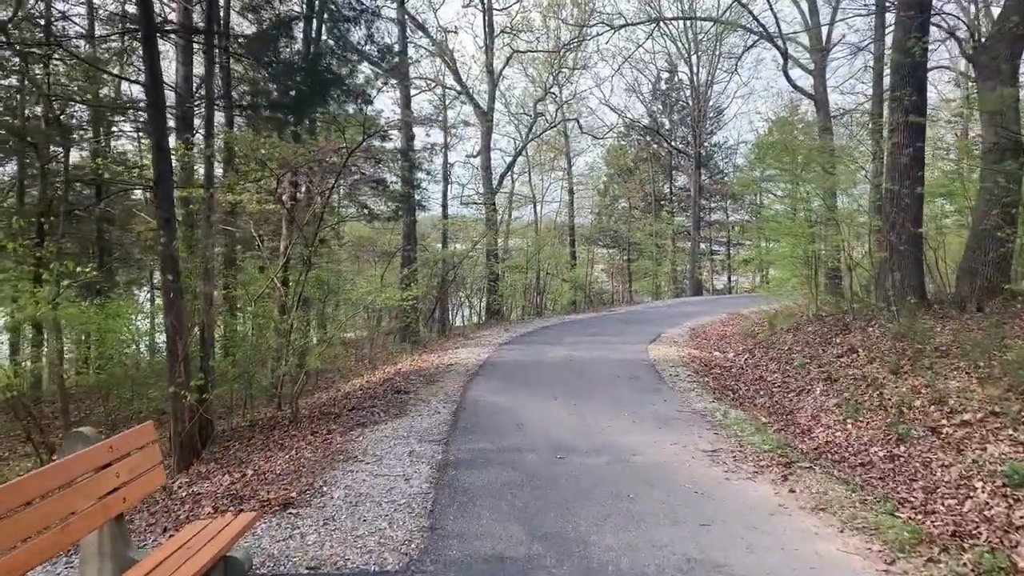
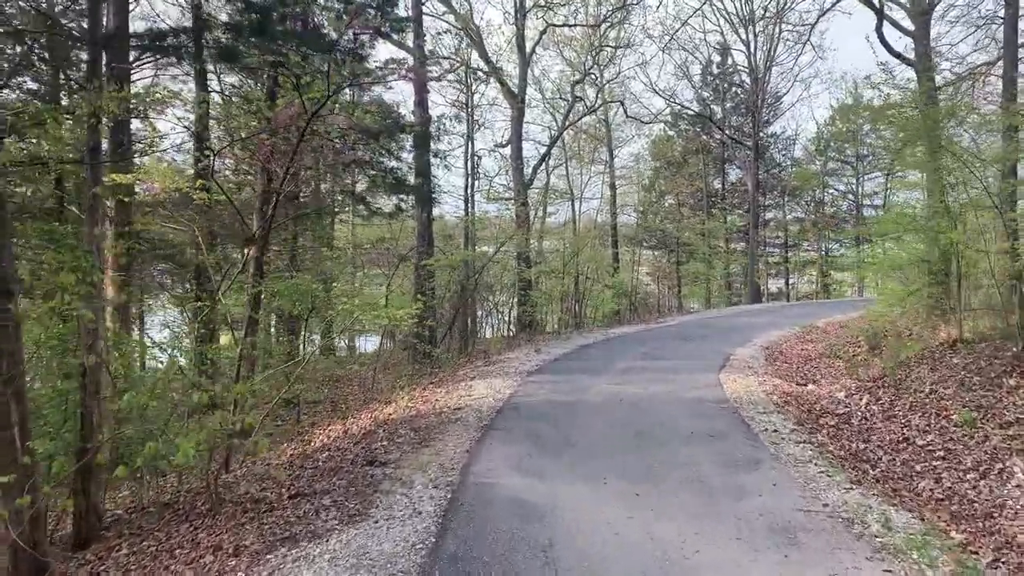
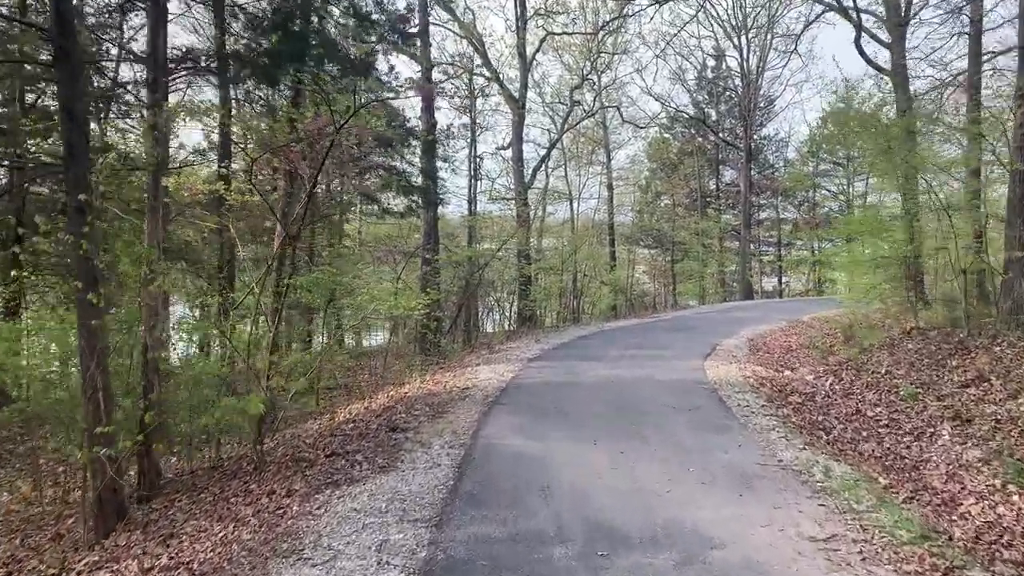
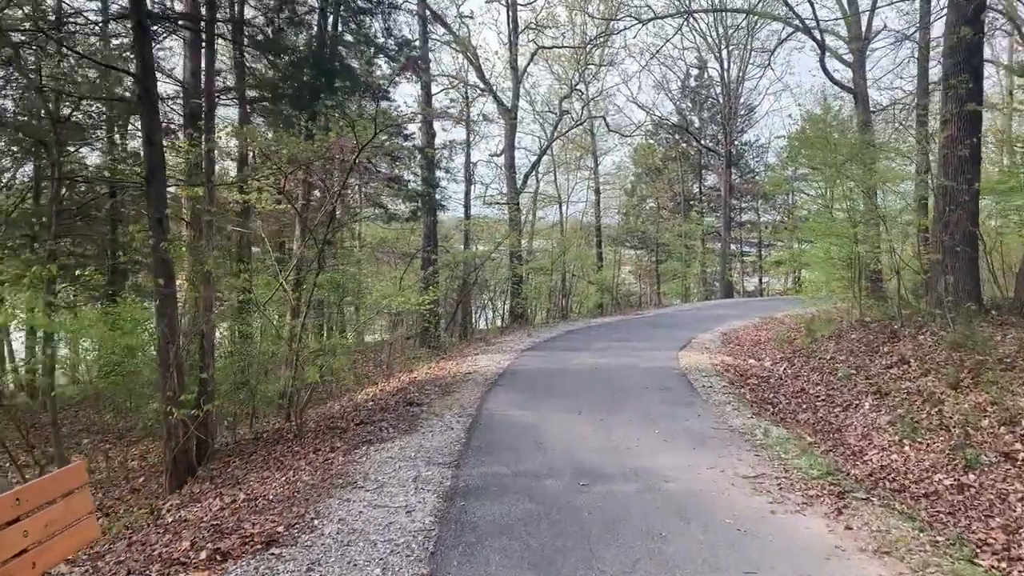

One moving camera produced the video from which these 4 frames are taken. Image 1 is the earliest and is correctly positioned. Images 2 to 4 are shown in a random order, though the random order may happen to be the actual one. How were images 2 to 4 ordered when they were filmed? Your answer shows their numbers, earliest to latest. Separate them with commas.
4, 3, 2
